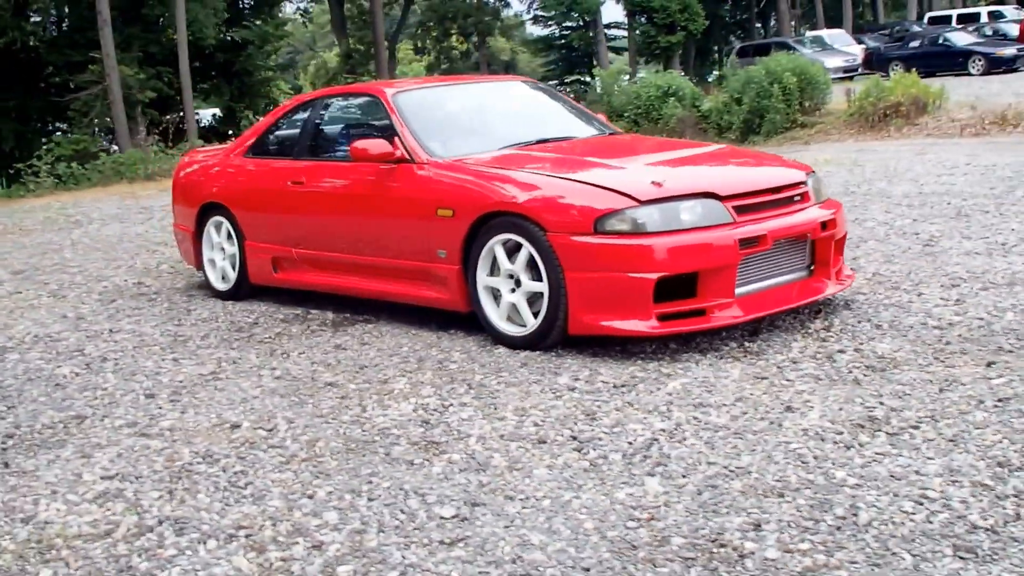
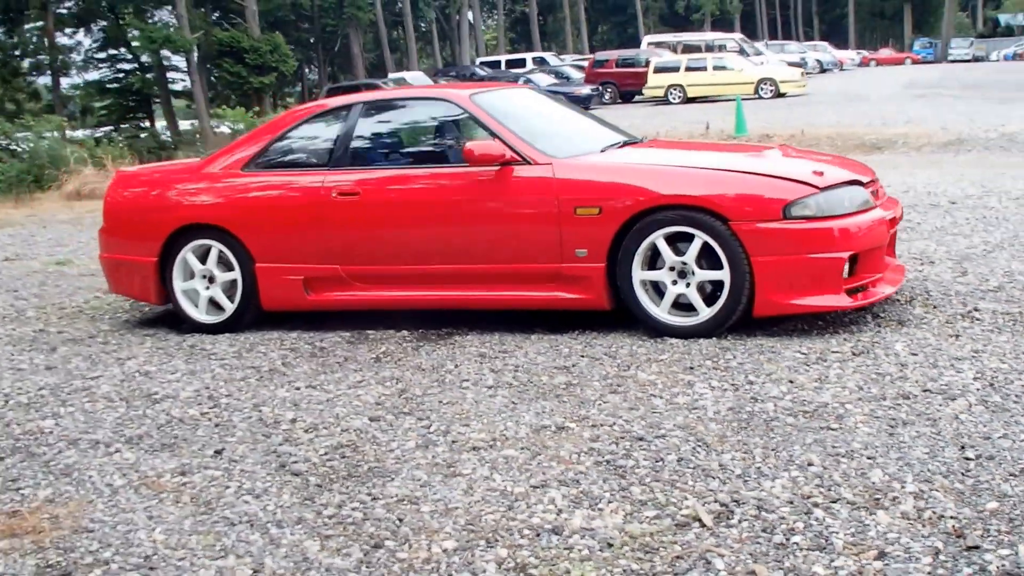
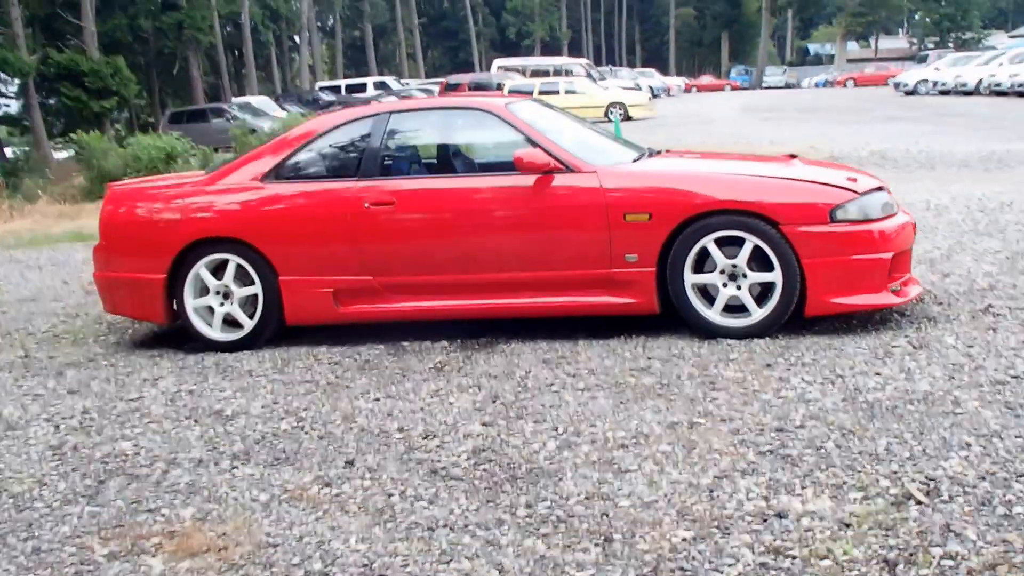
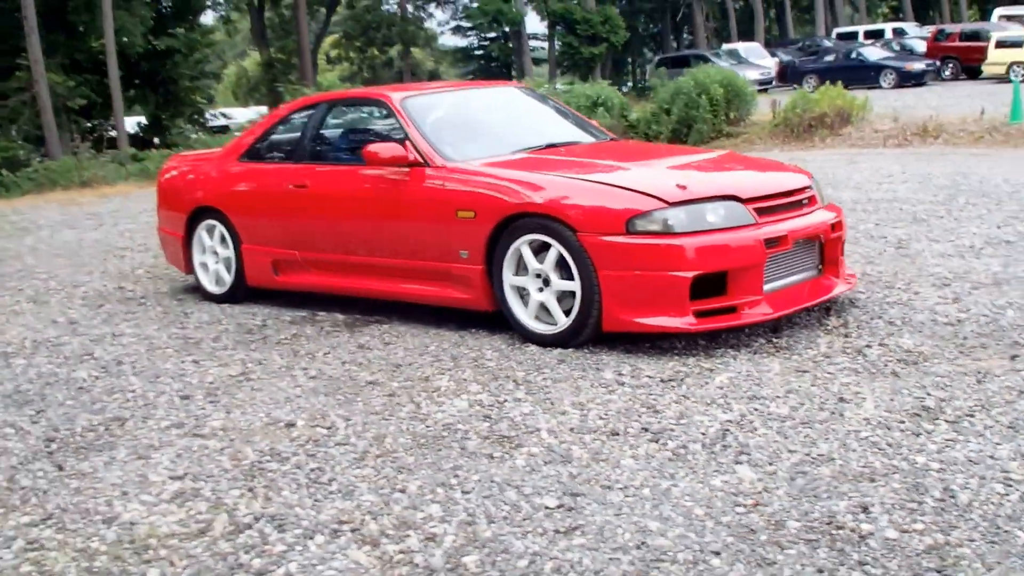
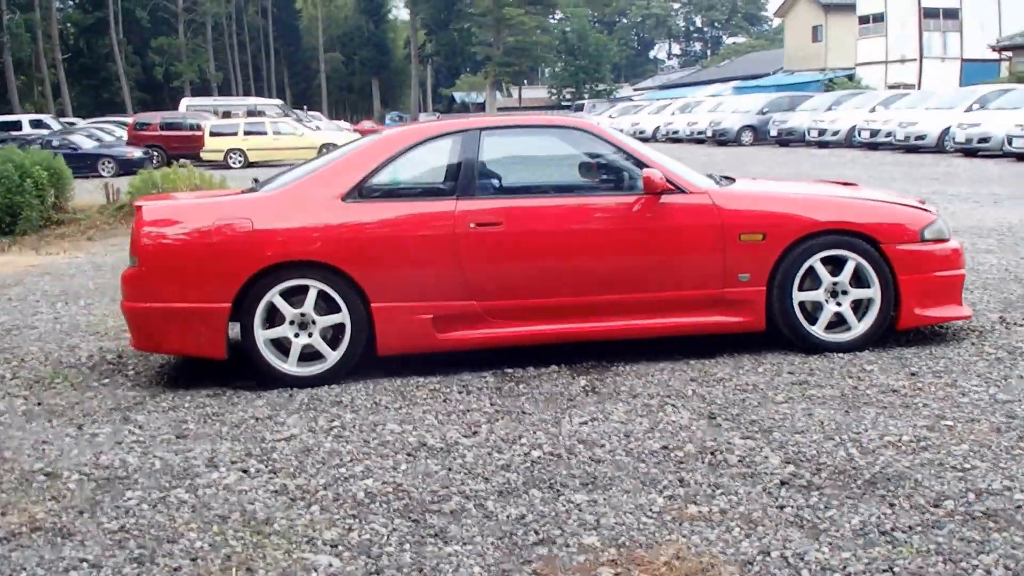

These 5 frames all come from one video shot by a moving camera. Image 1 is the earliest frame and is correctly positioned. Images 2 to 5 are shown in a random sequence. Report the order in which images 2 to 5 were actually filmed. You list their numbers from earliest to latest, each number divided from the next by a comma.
4, 2, 3, 5
